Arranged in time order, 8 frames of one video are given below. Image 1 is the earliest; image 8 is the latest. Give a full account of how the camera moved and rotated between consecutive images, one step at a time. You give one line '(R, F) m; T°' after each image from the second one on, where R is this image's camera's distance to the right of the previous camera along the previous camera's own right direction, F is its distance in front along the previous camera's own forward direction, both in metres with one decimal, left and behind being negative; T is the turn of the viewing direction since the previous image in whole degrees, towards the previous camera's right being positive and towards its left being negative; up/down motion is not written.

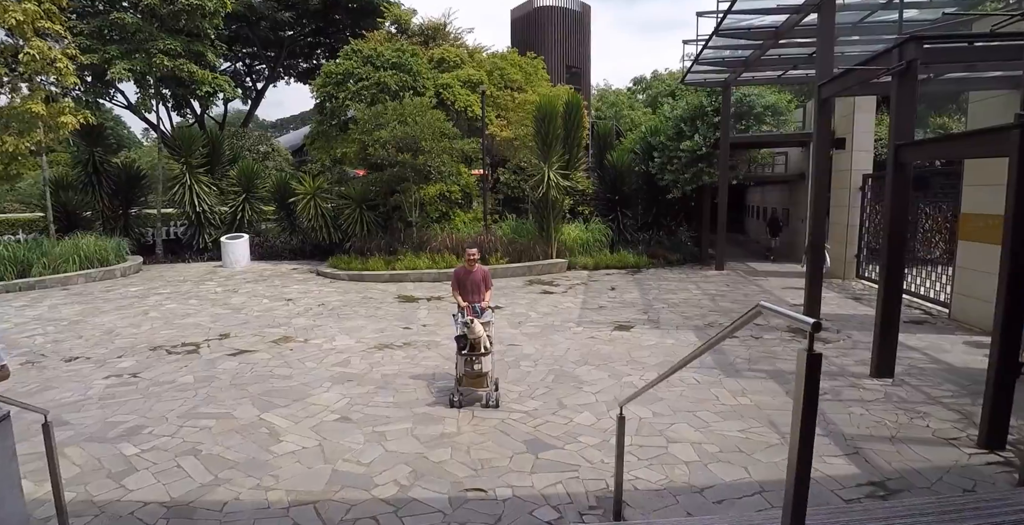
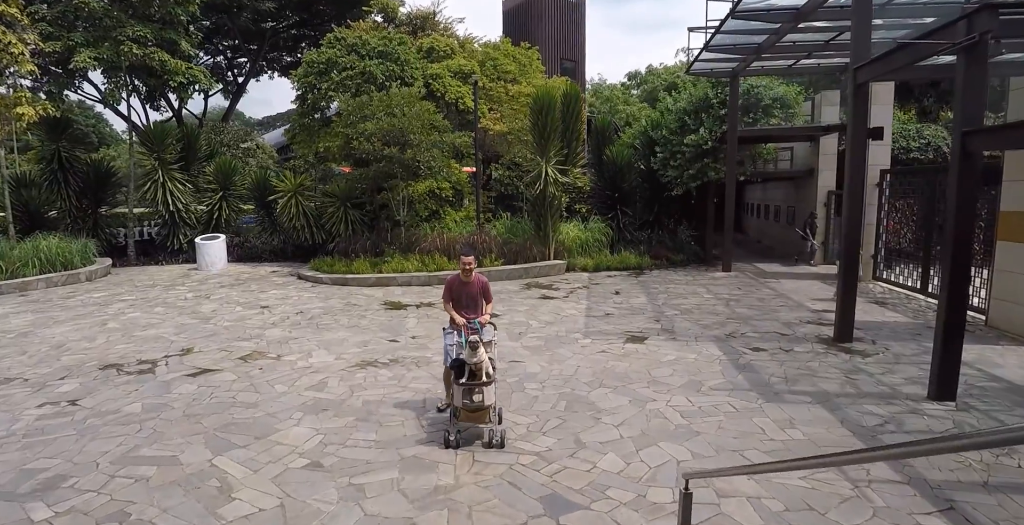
(-0.1, +0.9) m; +1°
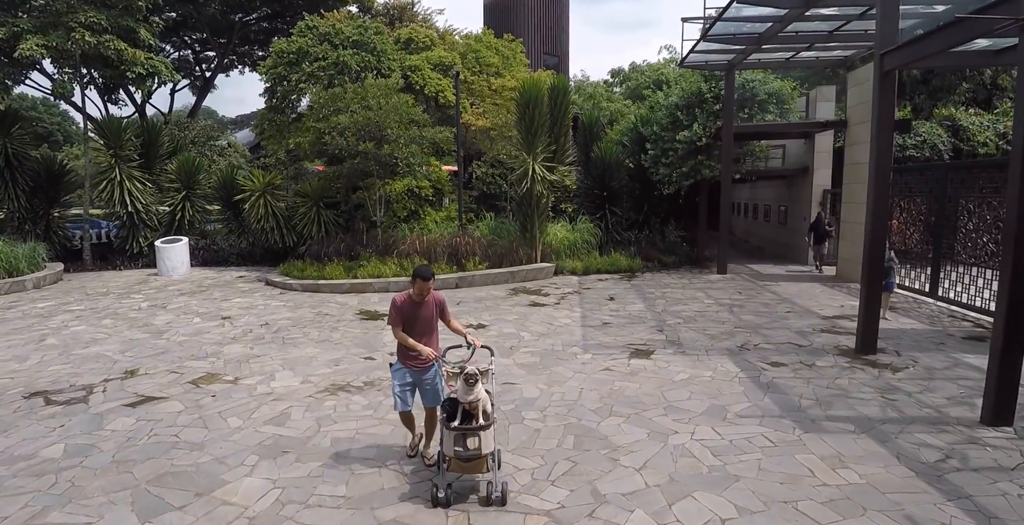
(-0.1, +0.8) m; +2°
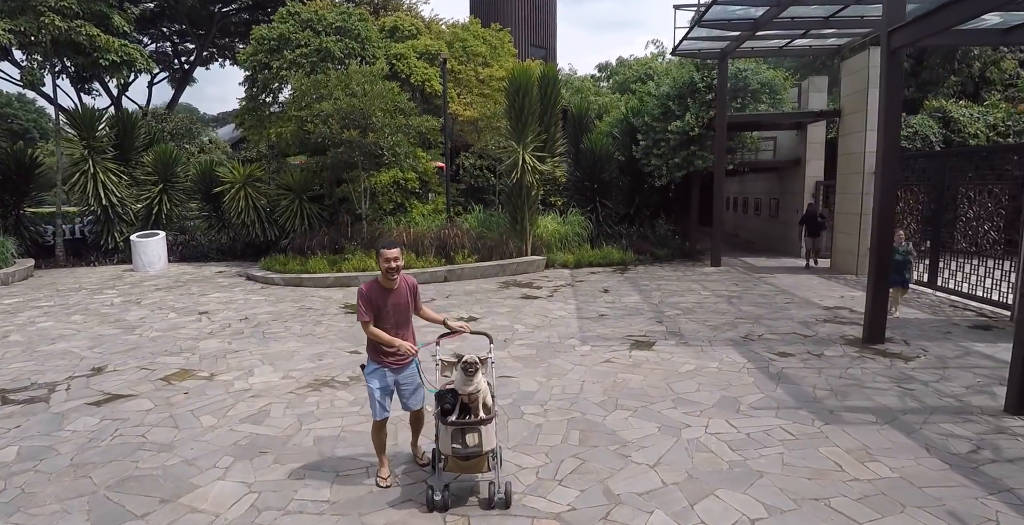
(-0.1, +0.3) m; +1°
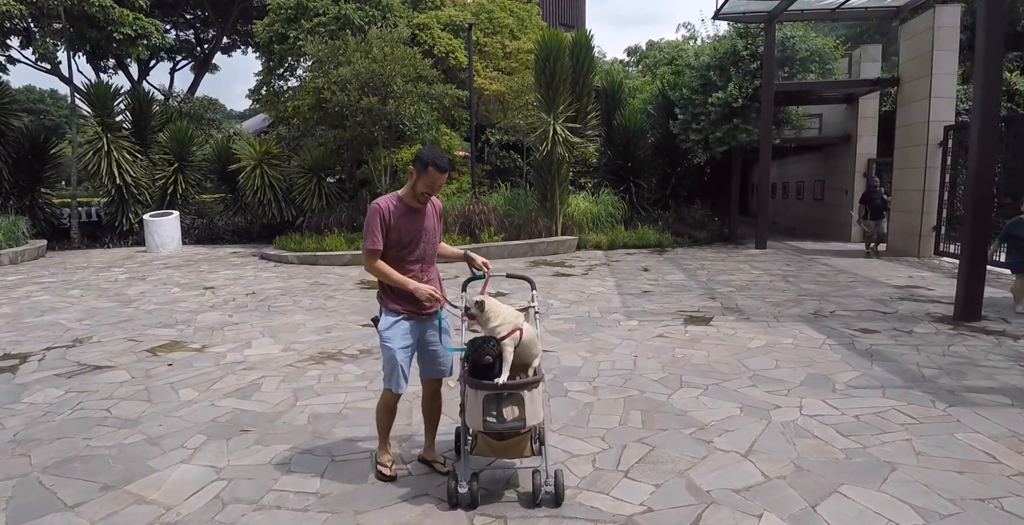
(-0.1, +0.8) m; -2°
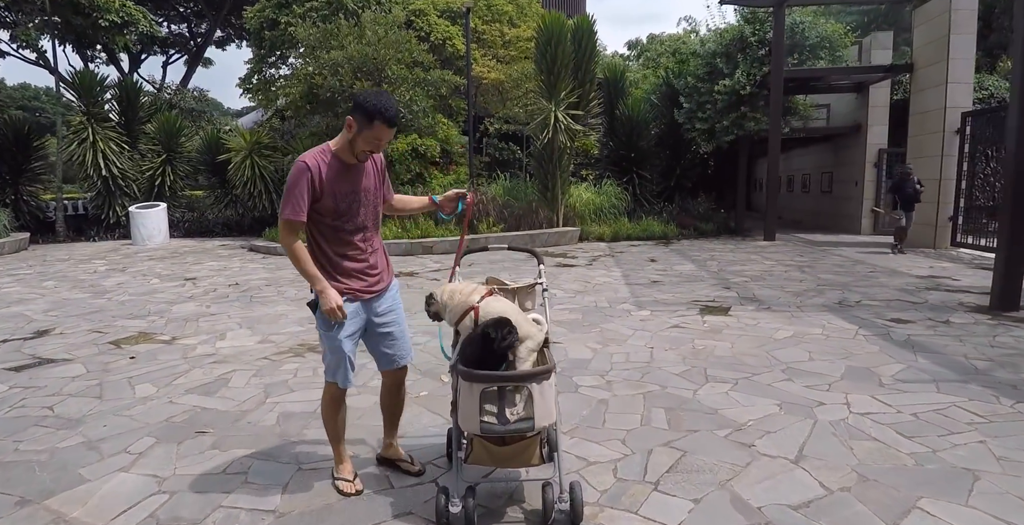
(0.0, +0.4) m; 0°
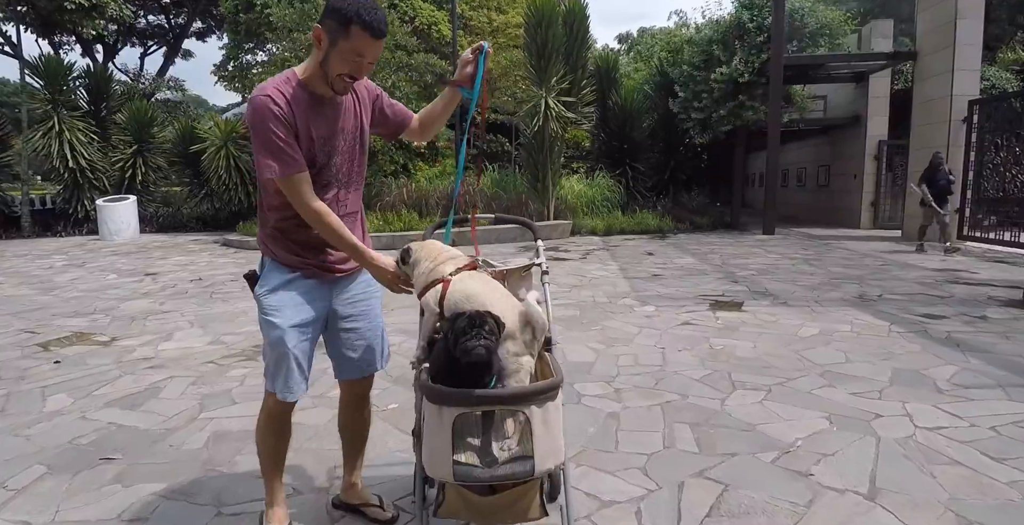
(0.0, +0.5) m; +1°
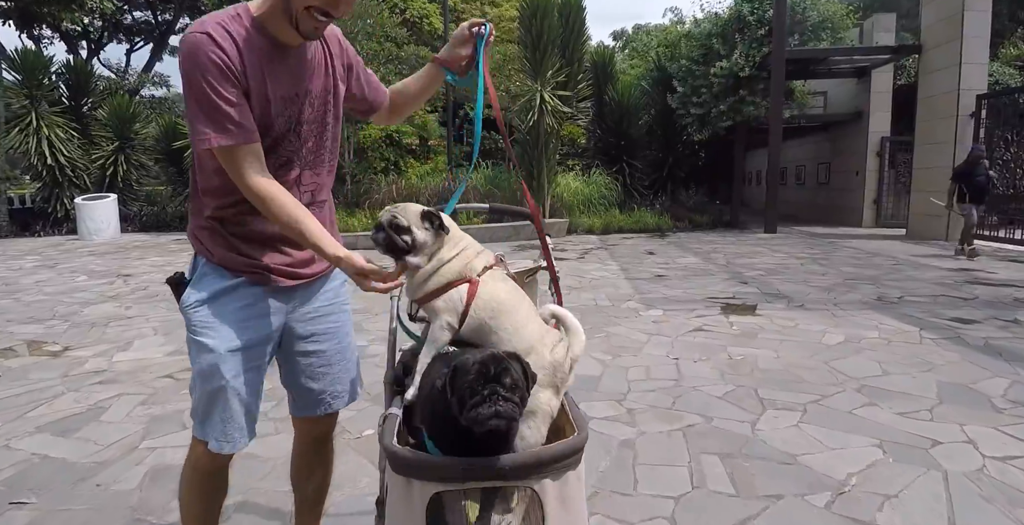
(0.0, +0.3) m; +1°
